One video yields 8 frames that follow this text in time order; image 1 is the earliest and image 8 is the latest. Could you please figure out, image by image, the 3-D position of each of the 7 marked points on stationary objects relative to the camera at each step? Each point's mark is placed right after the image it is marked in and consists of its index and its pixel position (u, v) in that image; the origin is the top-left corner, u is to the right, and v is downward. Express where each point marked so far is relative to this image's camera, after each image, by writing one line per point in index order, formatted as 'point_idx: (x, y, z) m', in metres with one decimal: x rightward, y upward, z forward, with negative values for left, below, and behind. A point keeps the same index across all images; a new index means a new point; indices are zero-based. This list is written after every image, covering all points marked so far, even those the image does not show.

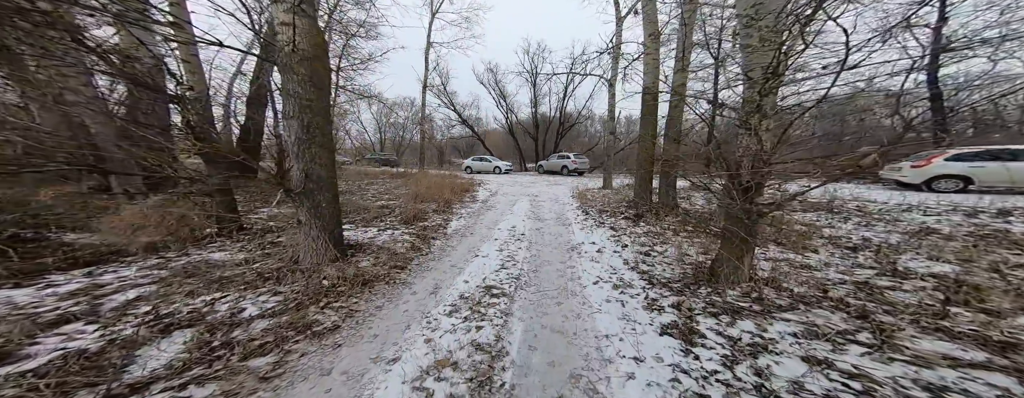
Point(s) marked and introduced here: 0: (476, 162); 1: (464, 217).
0: (-3.0, +2.7, +20.1) m
1: (-1.0, -0.5, +6.3) m
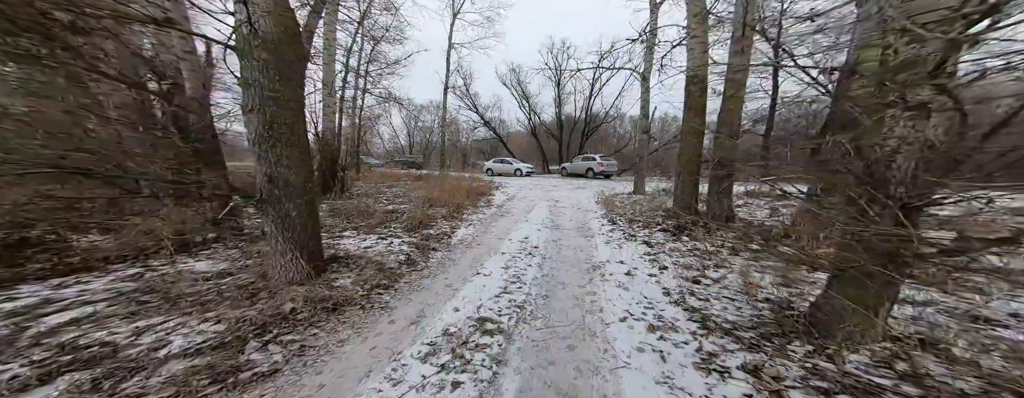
0: (-1.2, +2.4, +19.6) m
1: (-0.7, -0.6, +5.8) m
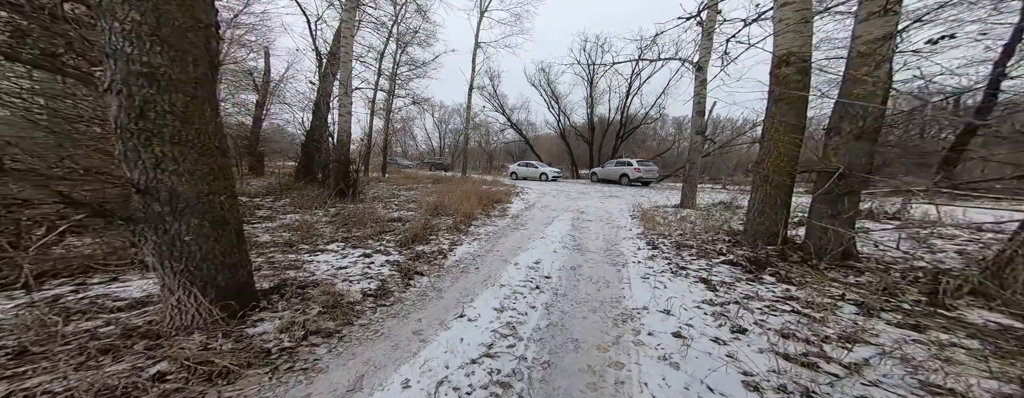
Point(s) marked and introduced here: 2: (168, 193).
0: (+0.6, +2.0, +18.8) m
1: (-0.5, -0.8, +4.9) m
2: (-1.9, 0.0, +1.6) m
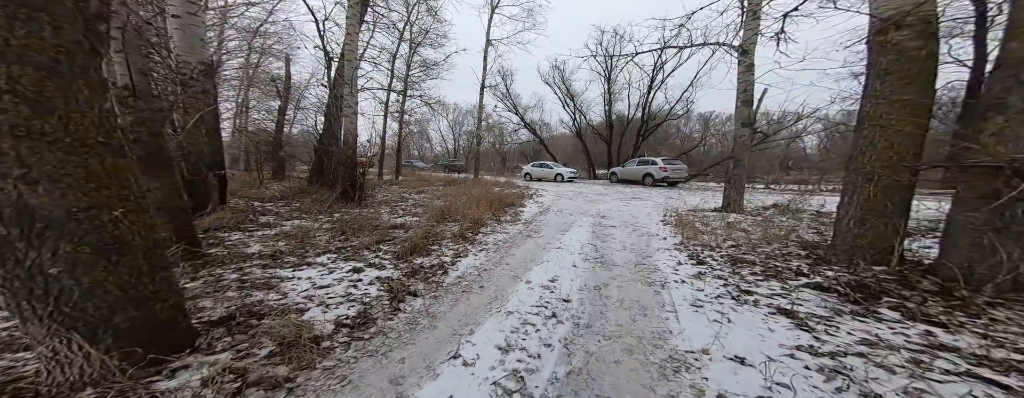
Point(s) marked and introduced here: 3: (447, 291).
0: (+1.6, +1.9, +18.1) m
1: (-0.3, -0.8, +4.3) m
2: (-1.9, 0.0, +1.1) m
3: (-0.7, -1.0, +3.1) m
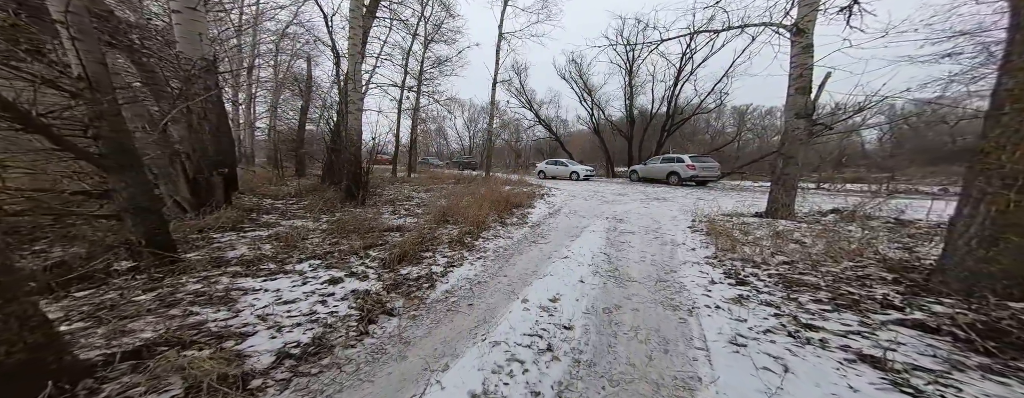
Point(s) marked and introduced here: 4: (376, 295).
0: (+2.6, +1.9, +17.4) m
1: (-0.3, -0.9, +3.8) m
2: (-2.1, -0.1, +0.8) m
3: (-0.8, -1.0, +2.7) m
4: (-1.3, -0.9, +2.9) m
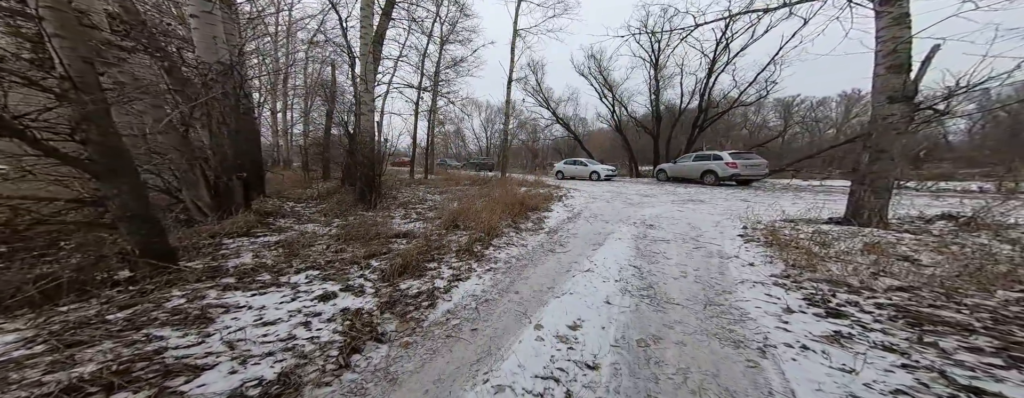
0: (+3.8, +1.8, +16.7) m
1: (-0.1, -0.9, +3.3) m
2: (-2.2, -0.1, +0.5) m
3: (-0.7, -1.1, +2.3) m
4: (-1.2, -1.0, +2.5) m
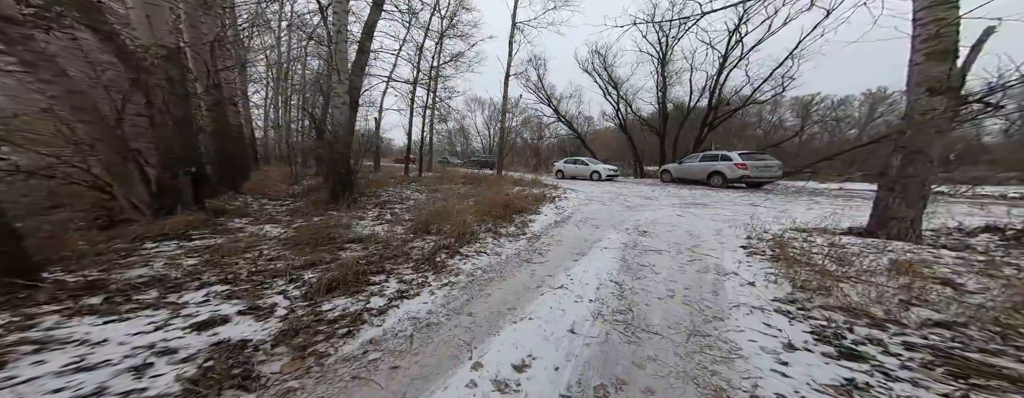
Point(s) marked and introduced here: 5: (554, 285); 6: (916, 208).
0: (+3.6, +1.8, +16.1) m
1: (-0.6, -1.0, +2.8) m
2: (-2.8, -0.1, 0.0) m
3: (-1.2, -1.1, +1.8) m
4: (-1.8, -1.0, +2.0) m
5: (+0.4, -1.0, +3.4) m
6: (+6.7, -0.1, +4.8) m
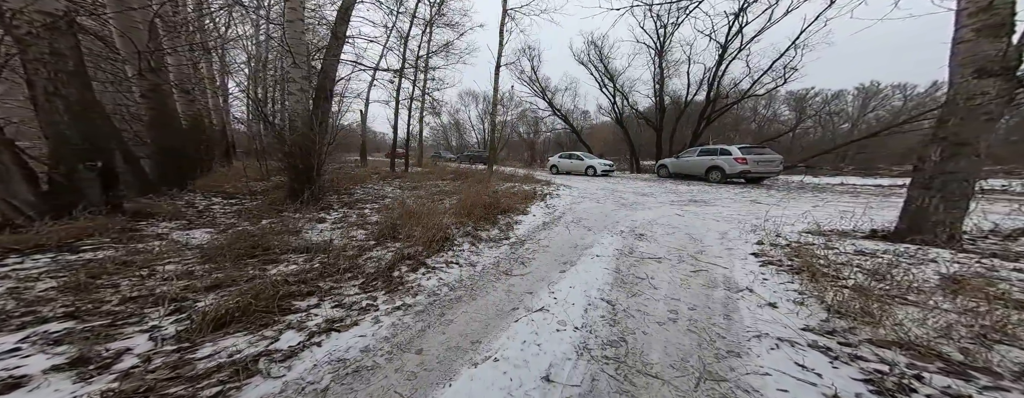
0: (+3.2, +2.0, +15.3) m
1: (-1.0, -1.0, +2.1) m
2: (-3.1, -0.2, -0.8) m
3: (-1.6, -1.2, +1.0) m
4: (-2.1, -1.1, +1.2) m
5: (+0.1, -1.0, +2.6) m
6: (+6.4, -0.1, +4.1) m
